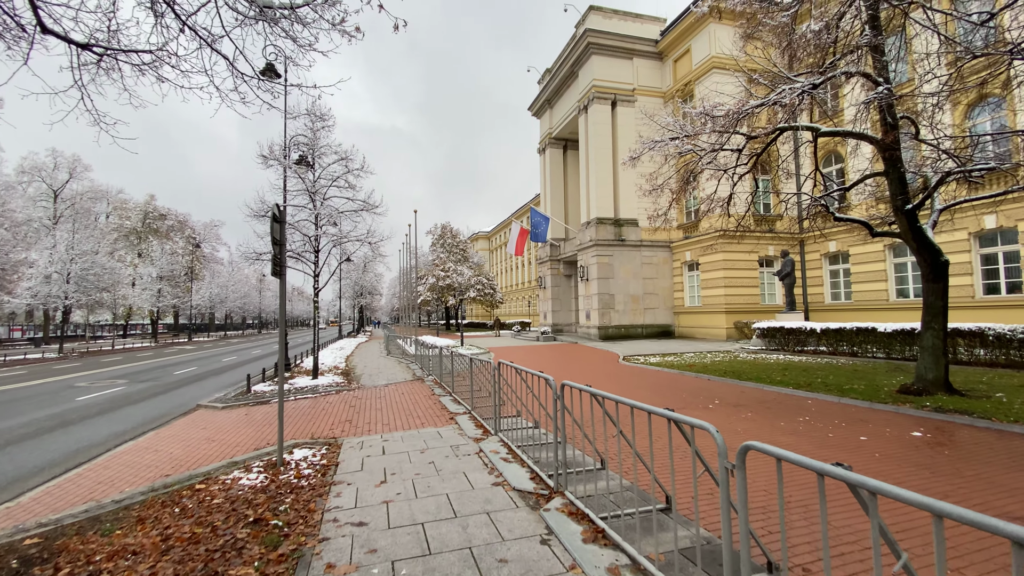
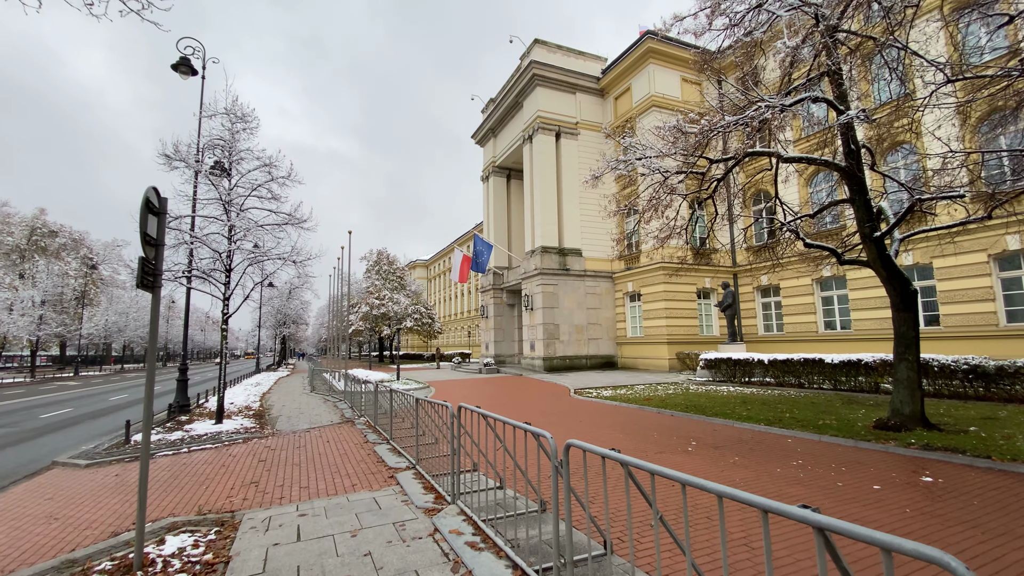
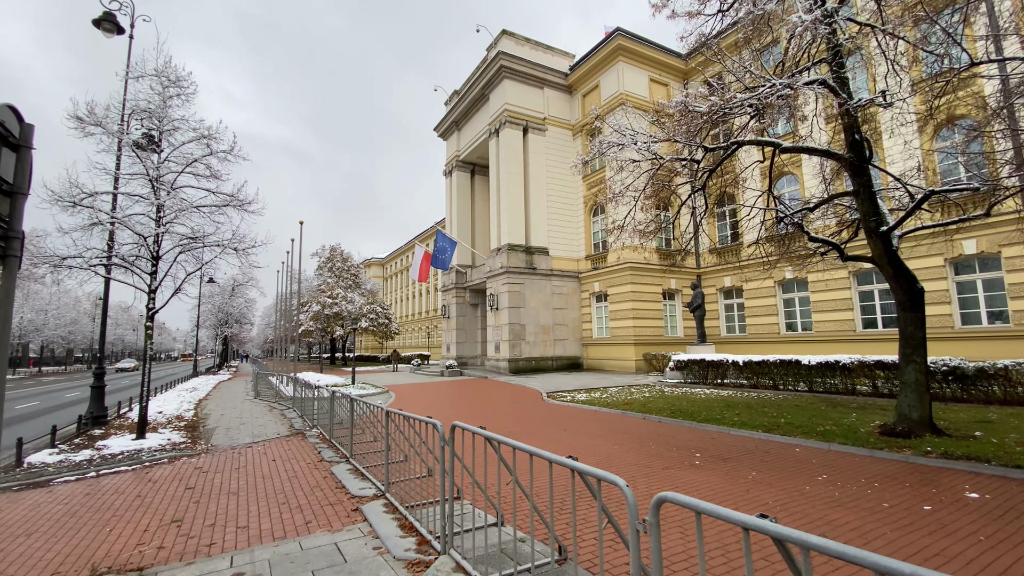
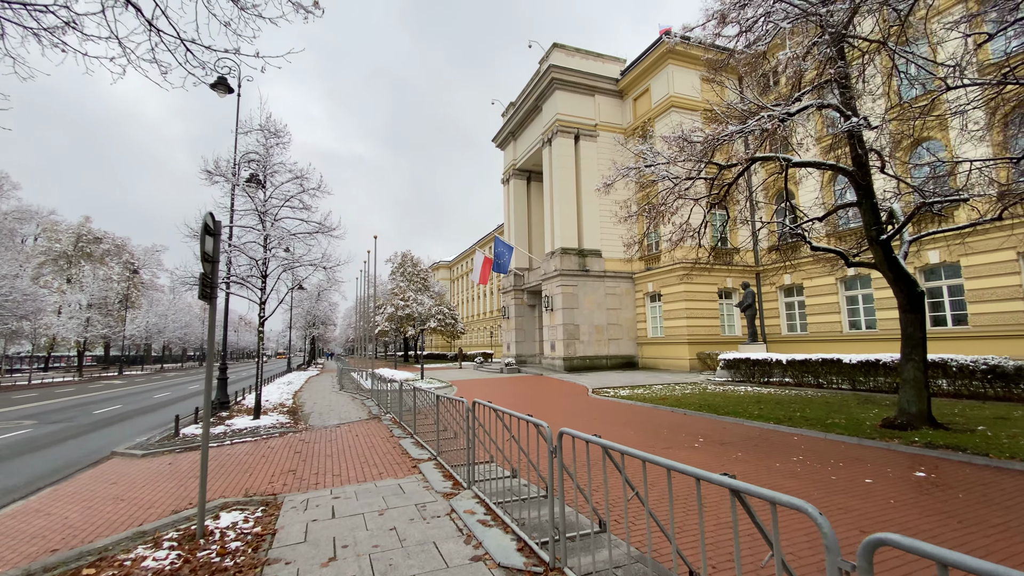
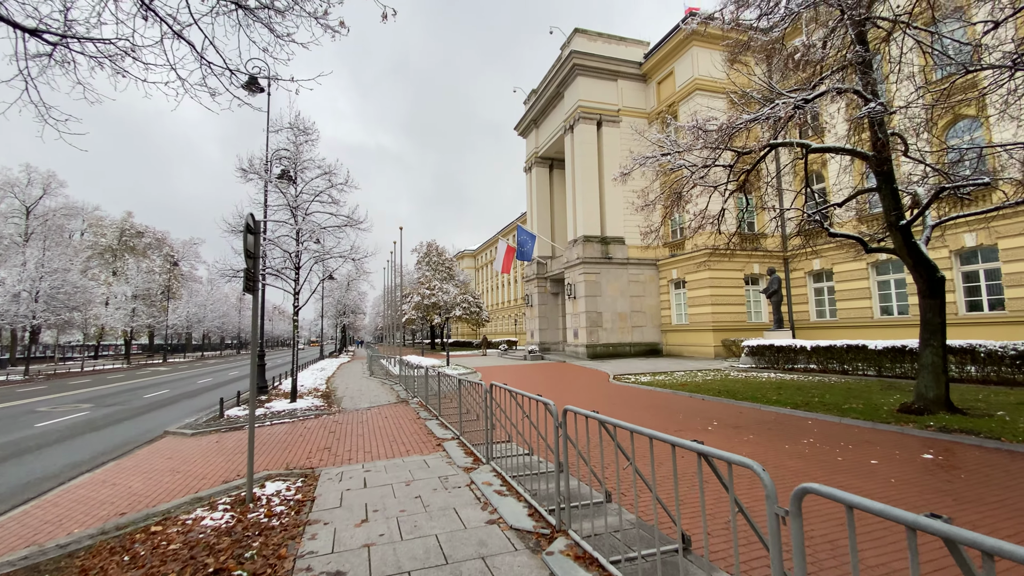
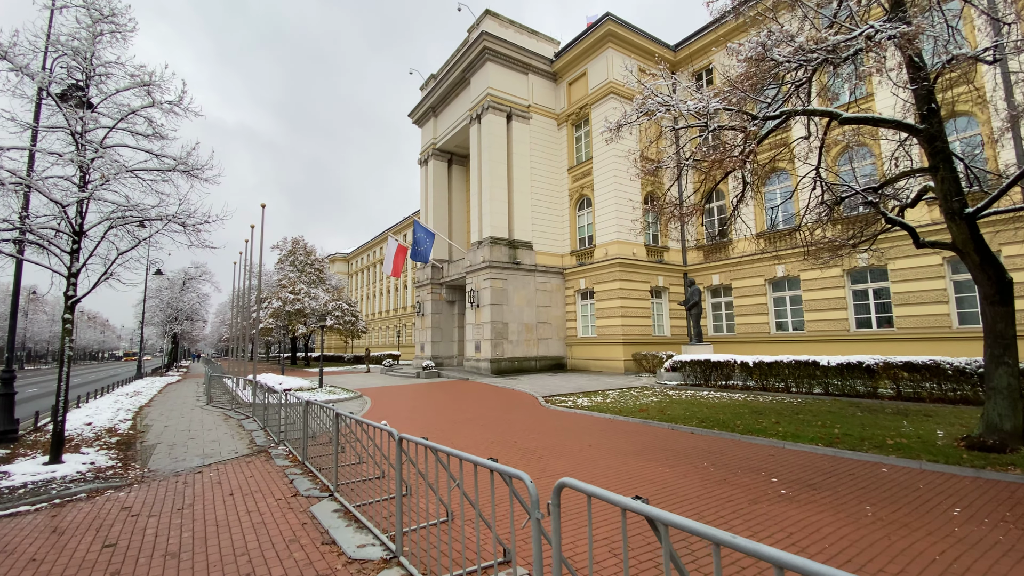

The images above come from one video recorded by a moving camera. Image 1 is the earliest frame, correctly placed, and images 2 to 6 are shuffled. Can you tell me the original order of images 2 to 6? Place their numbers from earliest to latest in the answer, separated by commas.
5, 4, 2, 3, 6
